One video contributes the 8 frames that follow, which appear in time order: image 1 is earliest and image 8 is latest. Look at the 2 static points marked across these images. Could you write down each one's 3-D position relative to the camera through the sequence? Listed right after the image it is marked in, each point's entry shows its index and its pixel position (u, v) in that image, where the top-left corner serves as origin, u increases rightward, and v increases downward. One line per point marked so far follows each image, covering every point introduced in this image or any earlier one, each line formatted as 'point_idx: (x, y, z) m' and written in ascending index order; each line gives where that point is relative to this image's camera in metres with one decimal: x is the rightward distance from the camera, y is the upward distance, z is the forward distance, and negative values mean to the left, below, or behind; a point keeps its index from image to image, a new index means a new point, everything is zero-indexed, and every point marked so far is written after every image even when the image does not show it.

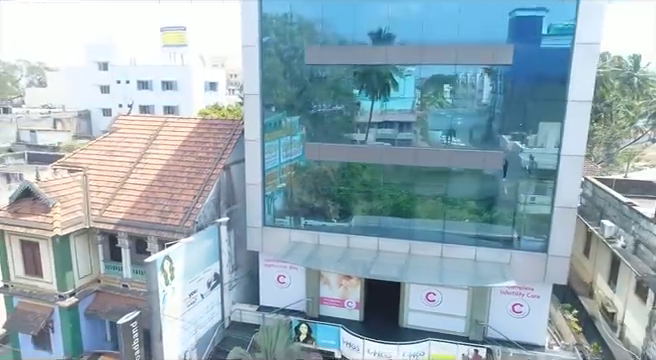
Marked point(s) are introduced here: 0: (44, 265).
0: (-8.1, -2.5, +12.8) m
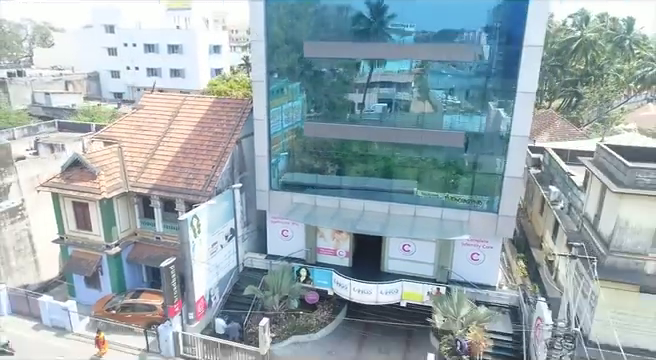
0: (-8.3, -1.5, +15.8) m
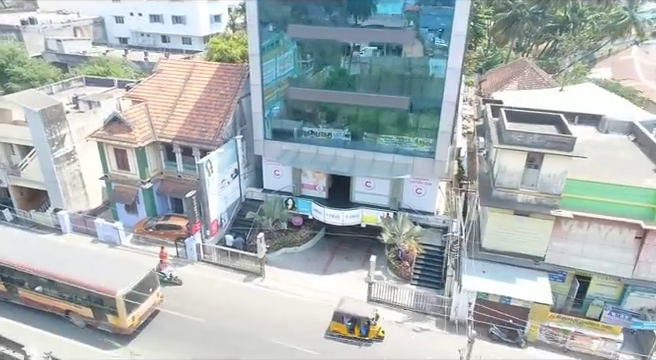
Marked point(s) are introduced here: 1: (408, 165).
0: (-9.2, +0.8, +20.8) m
1: (+3.5, +0.6, +19.8) m
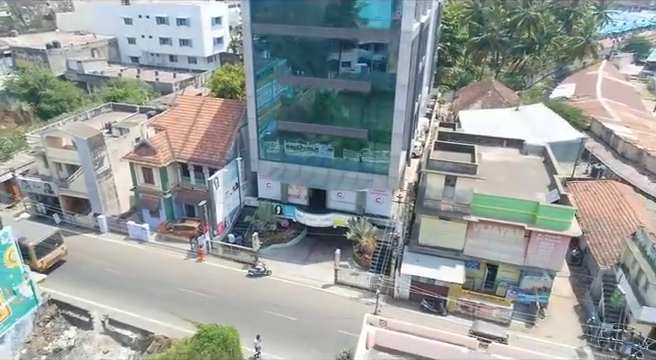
0: (-10.4, +0.1, +26.8) m
1: (+2.3, -0.1, +25.8) m
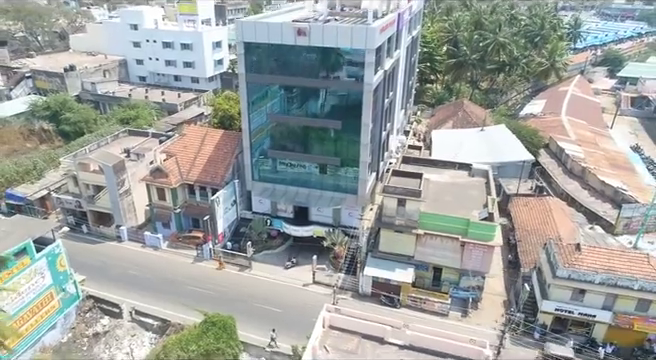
0: (-11.8, -1.2, +32.5) m
1: (+1.0, -1.4, +31.5) m
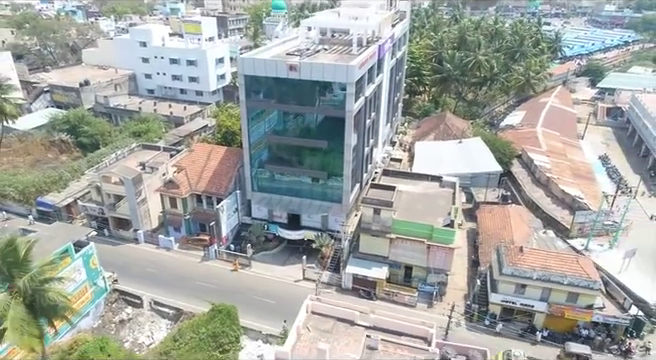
0: (-12.7, -2.1, +37.6) m
1: (+0.1, -2.2, +36.6) m
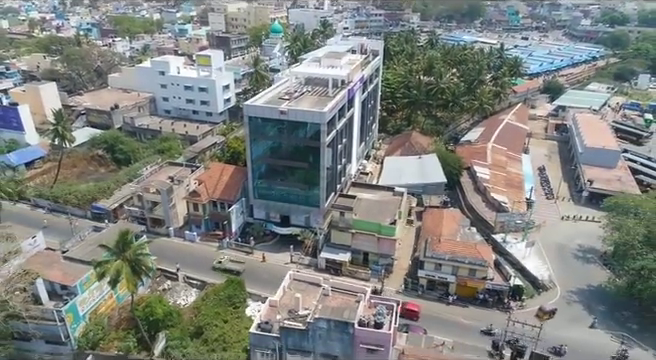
0: (-14.8, -3.3, +51.0) m
1: (-2.0, -3.4, +50.0) m
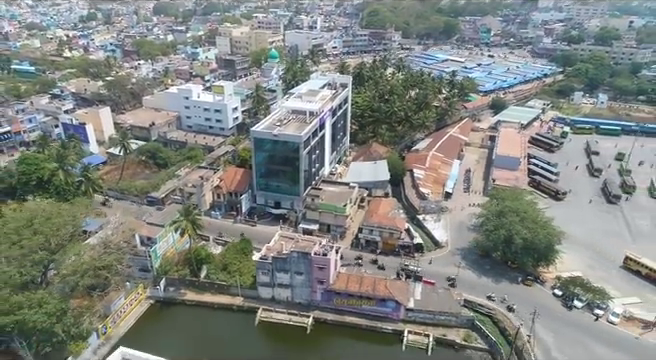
0: (-18.6, -3.0, +77.3) m
1: (-5.9, -3.1, +76.3) m
